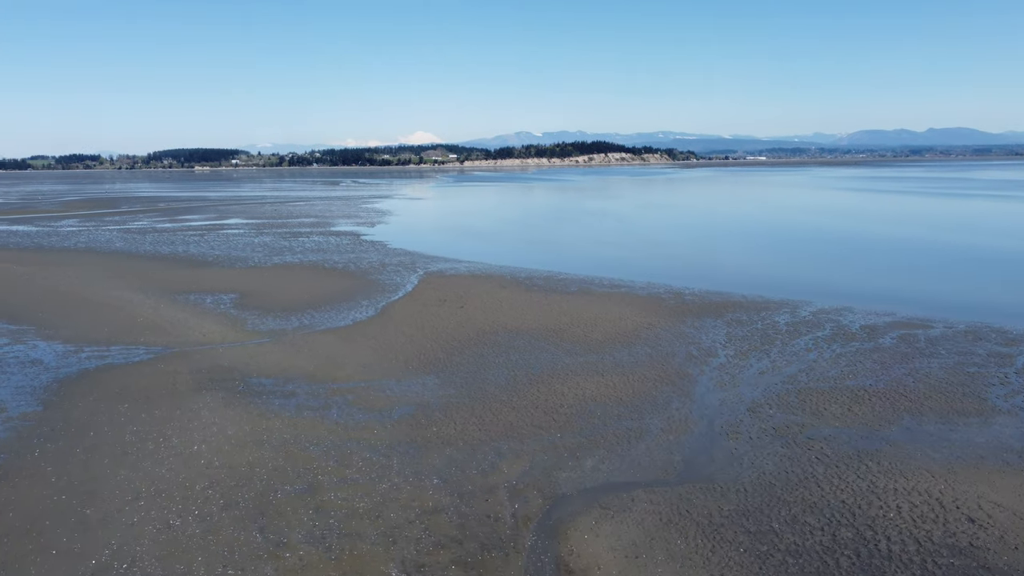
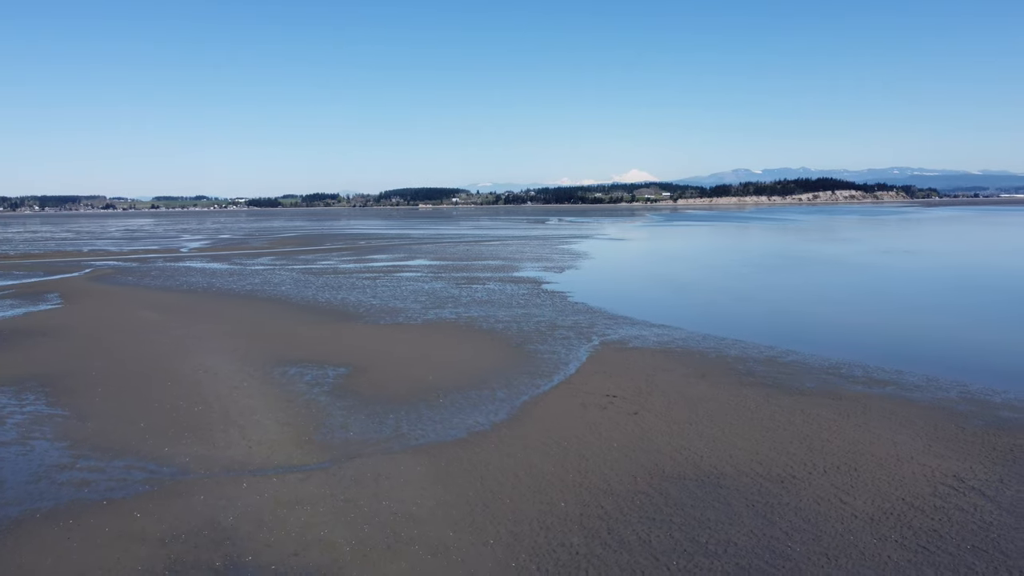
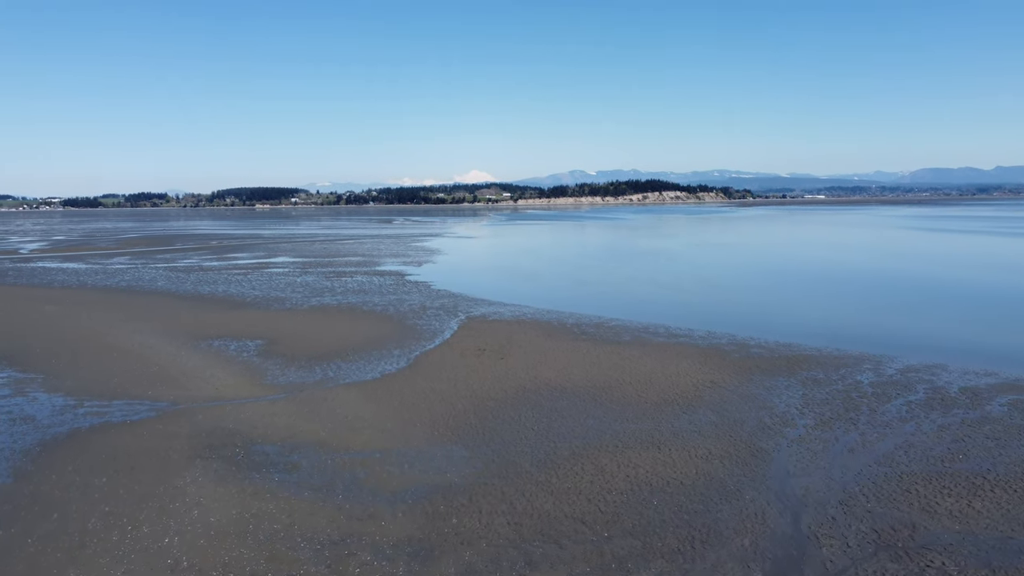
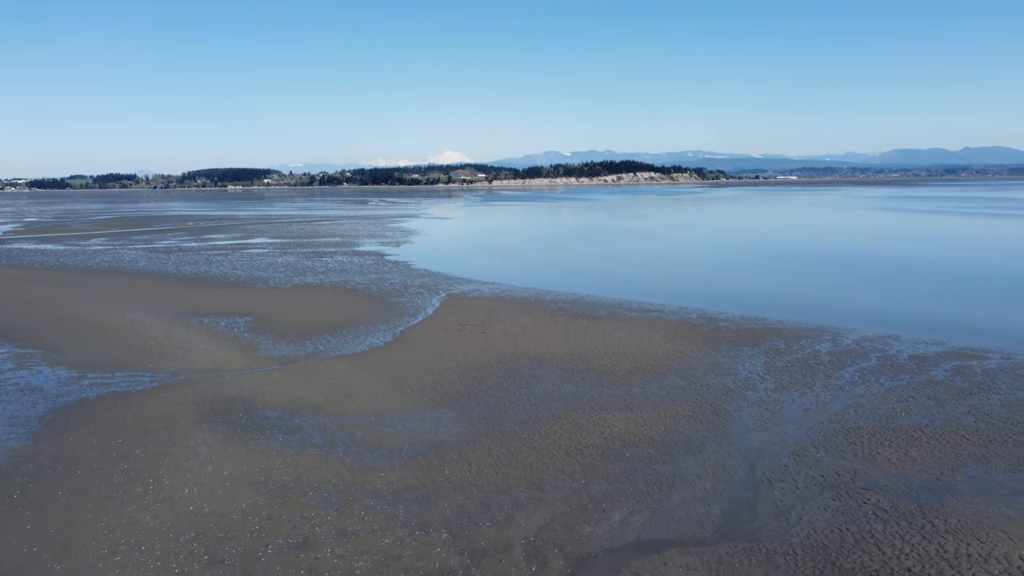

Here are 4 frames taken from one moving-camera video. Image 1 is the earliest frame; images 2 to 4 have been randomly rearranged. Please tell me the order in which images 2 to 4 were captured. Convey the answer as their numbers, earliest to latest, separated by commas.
4, 3, 2
